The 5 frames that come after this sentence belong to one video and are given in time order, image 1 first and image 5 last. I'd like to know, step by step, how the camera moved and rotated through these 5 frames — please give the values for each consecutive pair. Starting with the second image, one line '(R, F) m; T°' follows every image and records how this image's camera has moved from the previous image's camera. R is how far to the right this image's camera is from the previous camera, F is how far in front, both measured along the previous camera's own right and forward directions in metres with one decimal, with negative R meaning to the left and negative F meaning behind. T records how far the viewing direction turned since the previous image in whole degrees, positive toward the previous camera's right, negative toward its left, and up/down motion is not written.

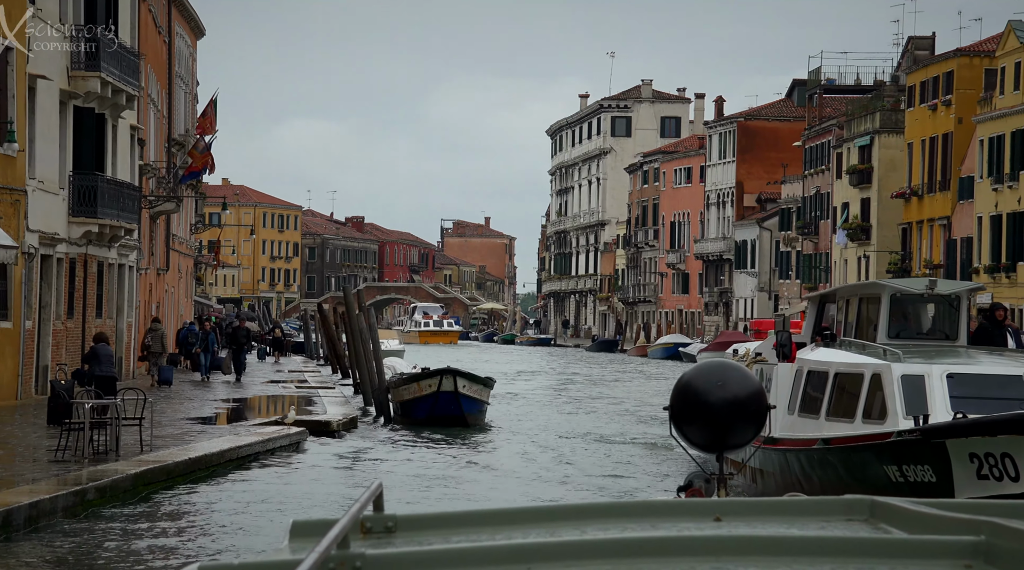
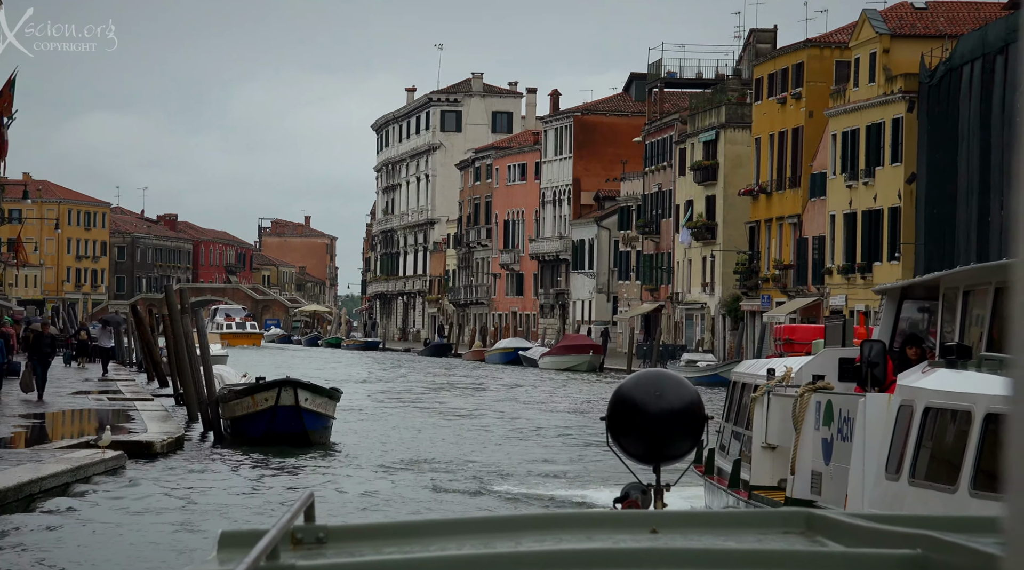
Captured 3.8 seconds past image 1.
(-0.8, +3.1) m; +8°
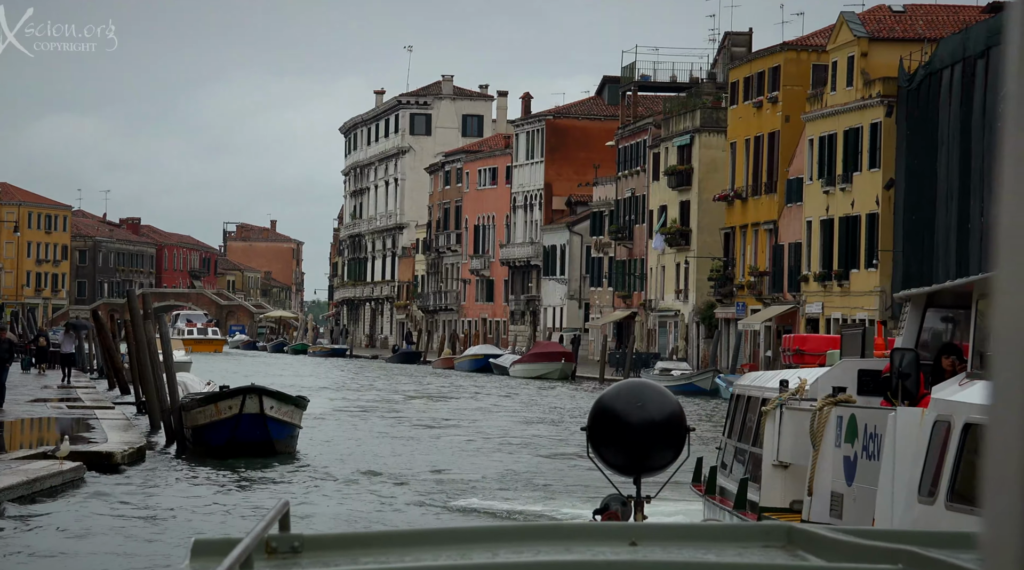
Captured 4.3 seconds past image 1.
(-0.1, +1.0) m; +1°
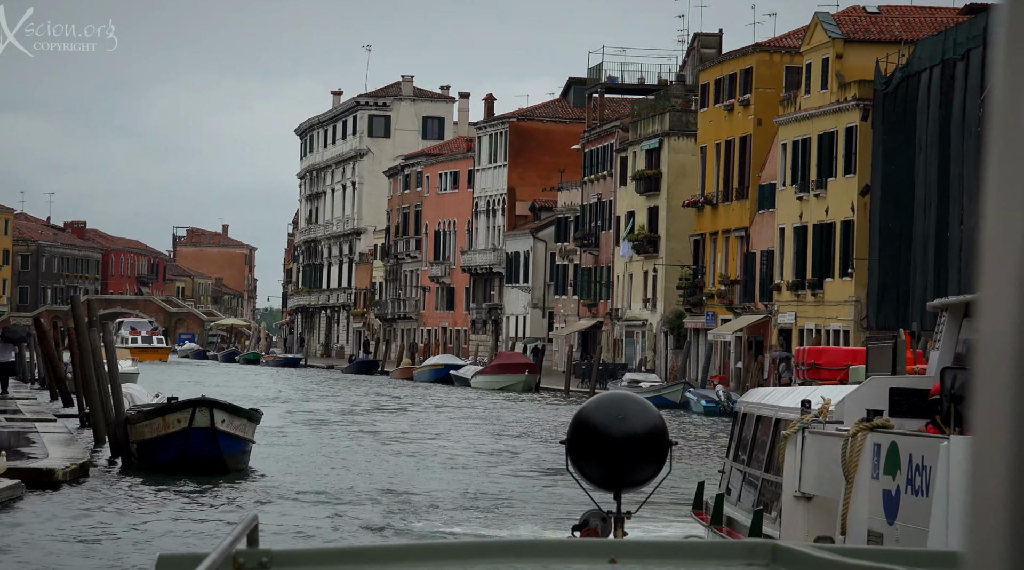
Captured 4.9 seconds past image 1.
(-0.2, +1.9) m; +2°
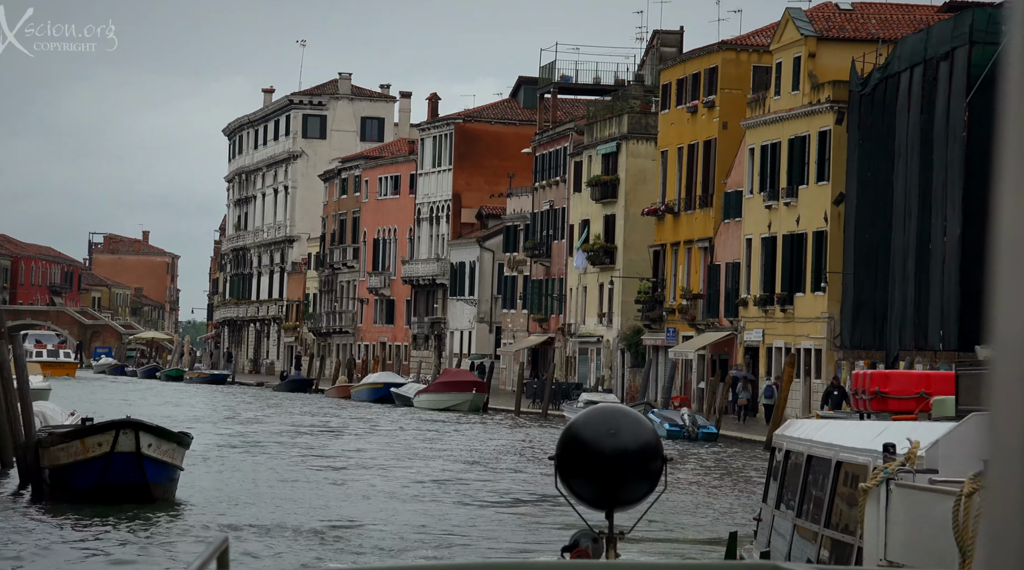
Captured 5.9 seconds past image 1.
(-0.5, +3.5) m; +3°
